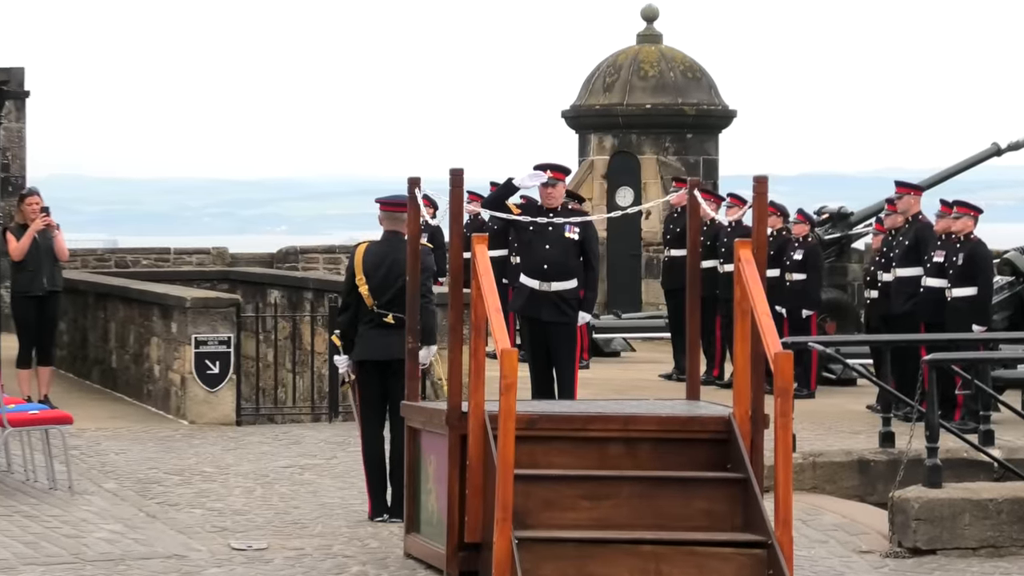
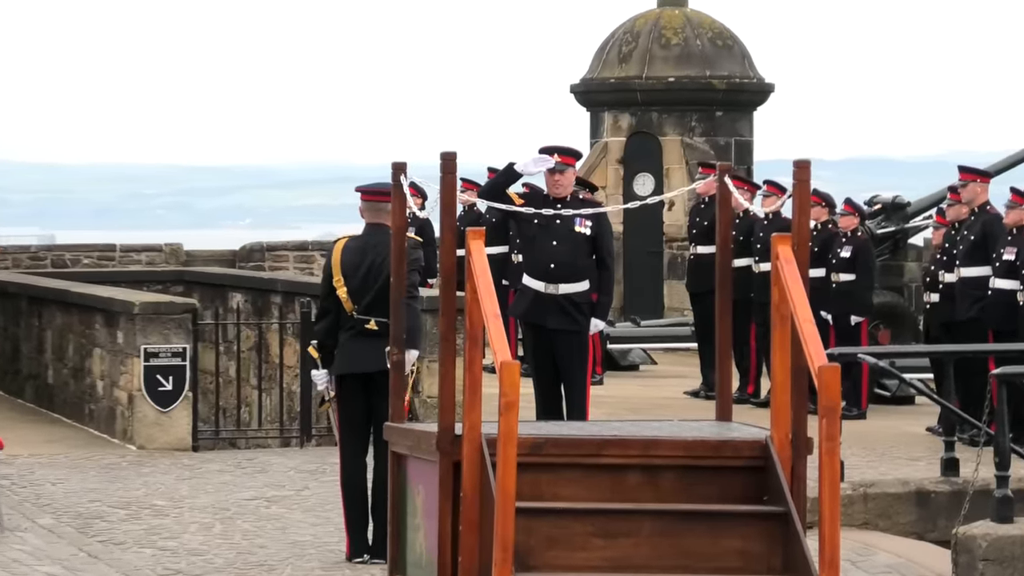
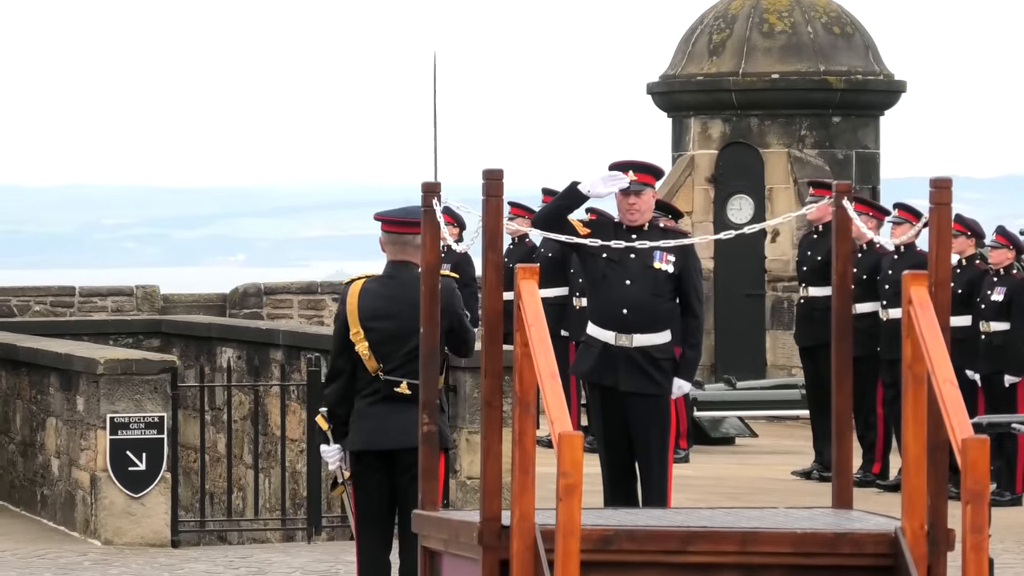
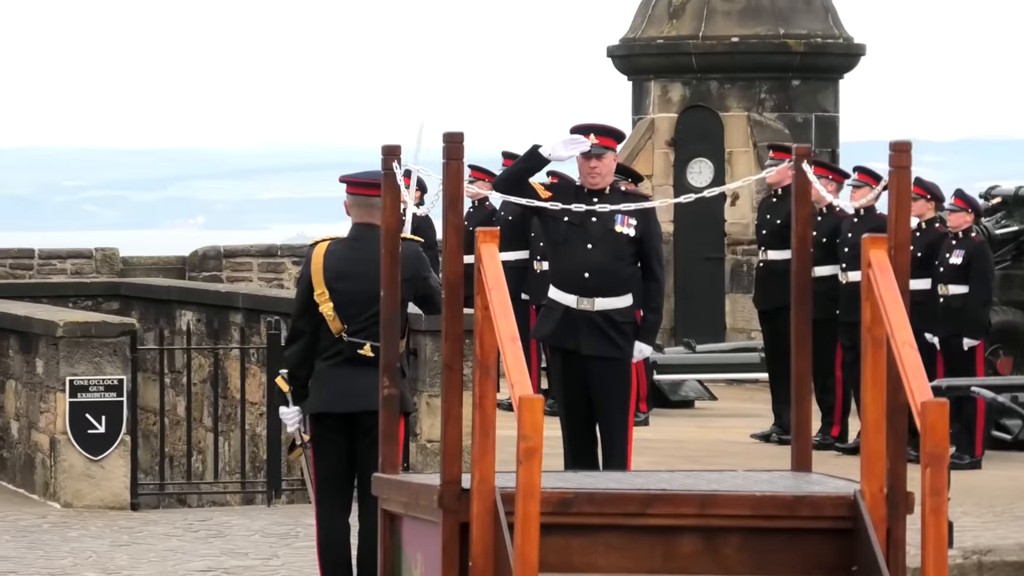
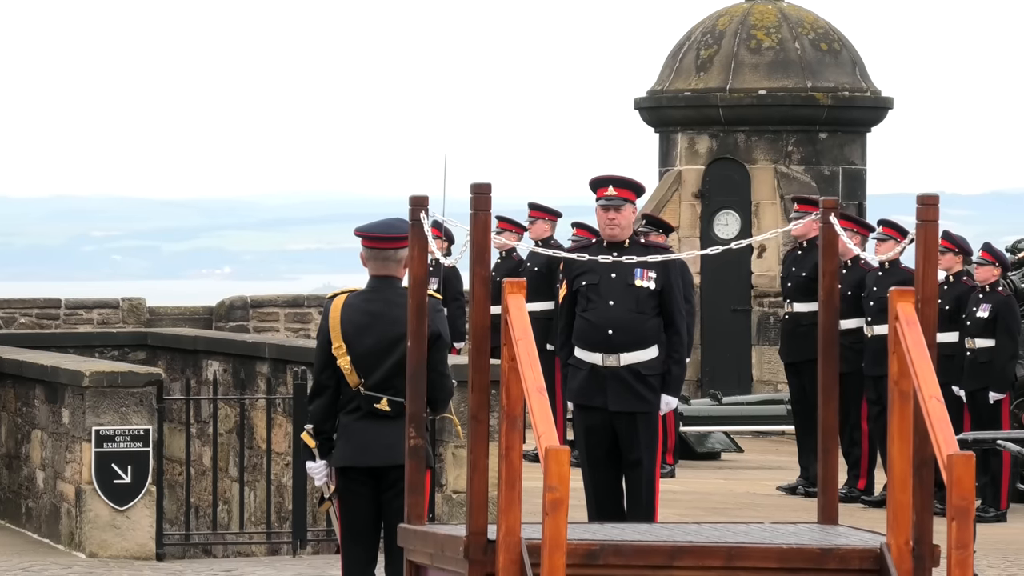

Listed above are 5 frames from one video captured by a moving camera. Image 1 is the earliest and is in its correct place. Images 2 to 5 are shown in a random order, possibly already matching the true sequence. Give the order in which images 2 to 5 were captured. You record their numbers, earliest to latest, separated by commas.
2, 4, 3, 5
